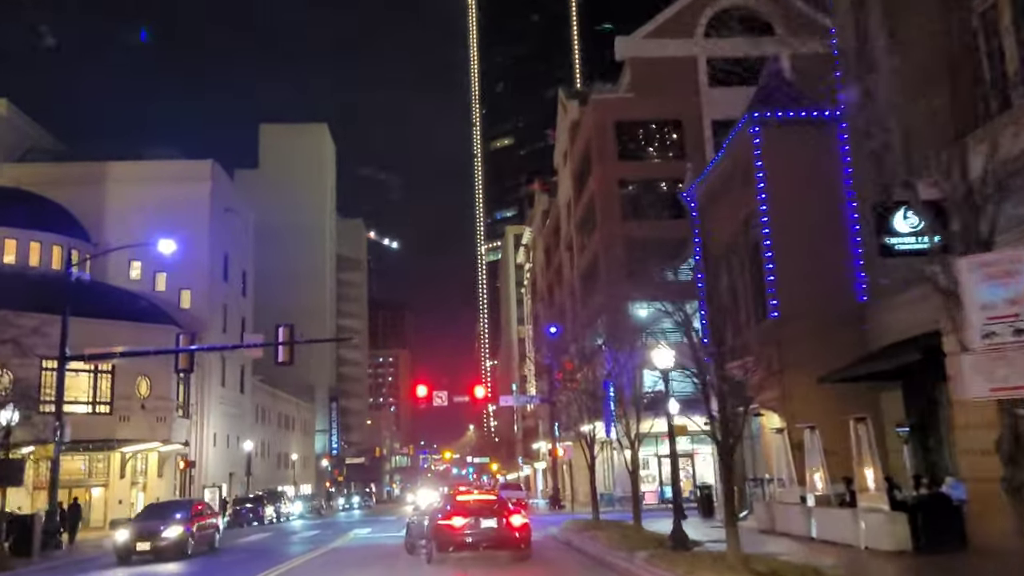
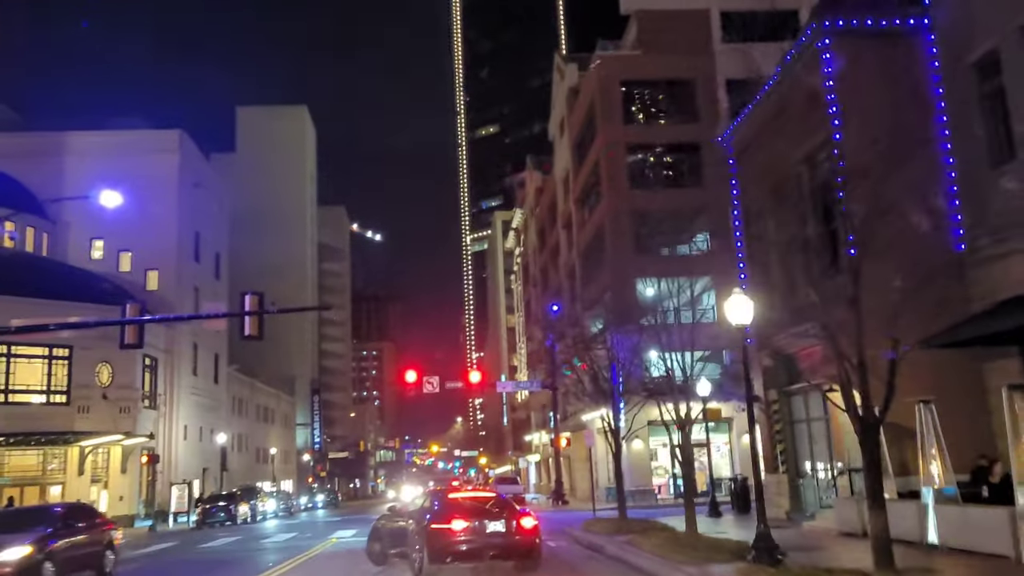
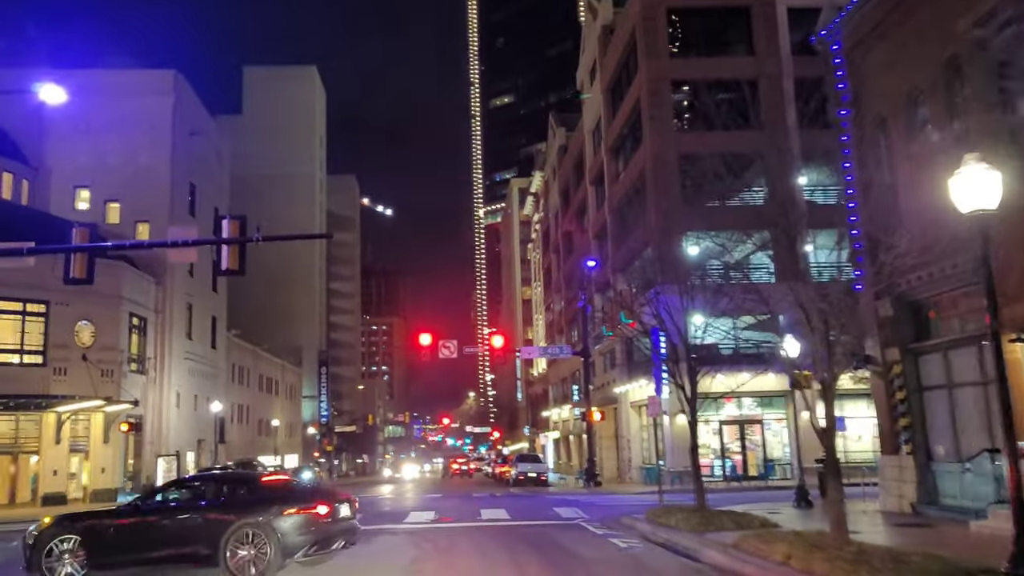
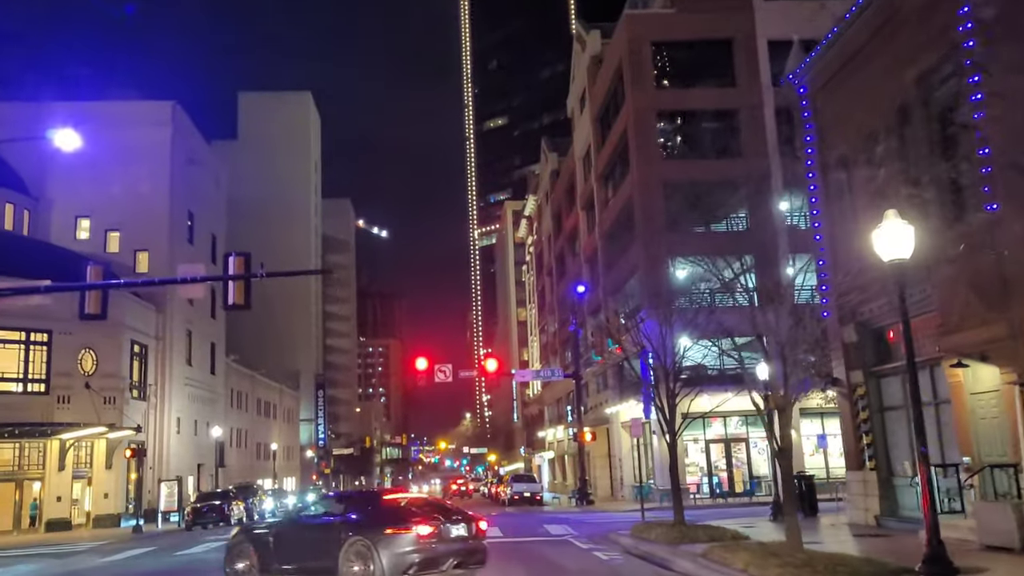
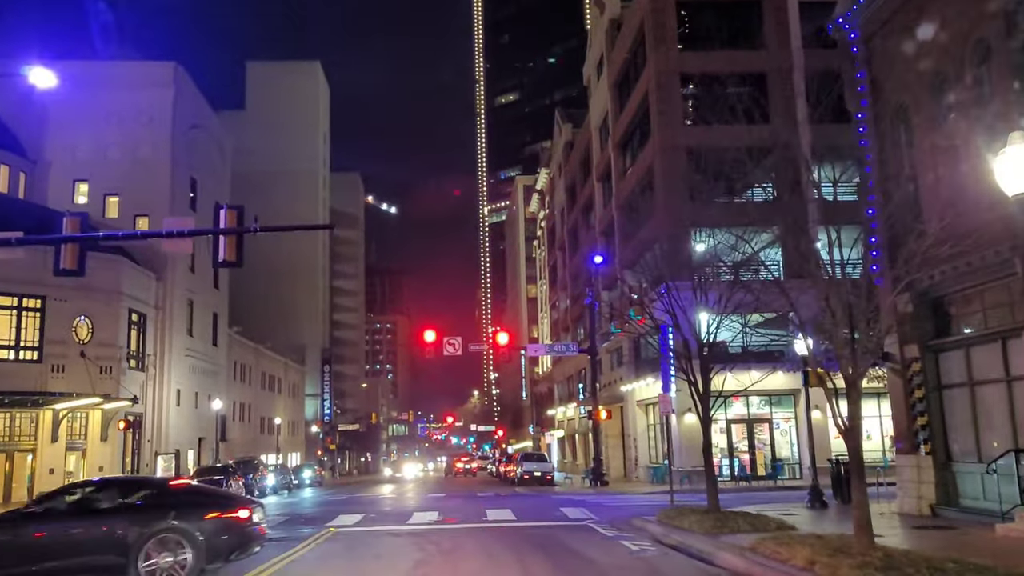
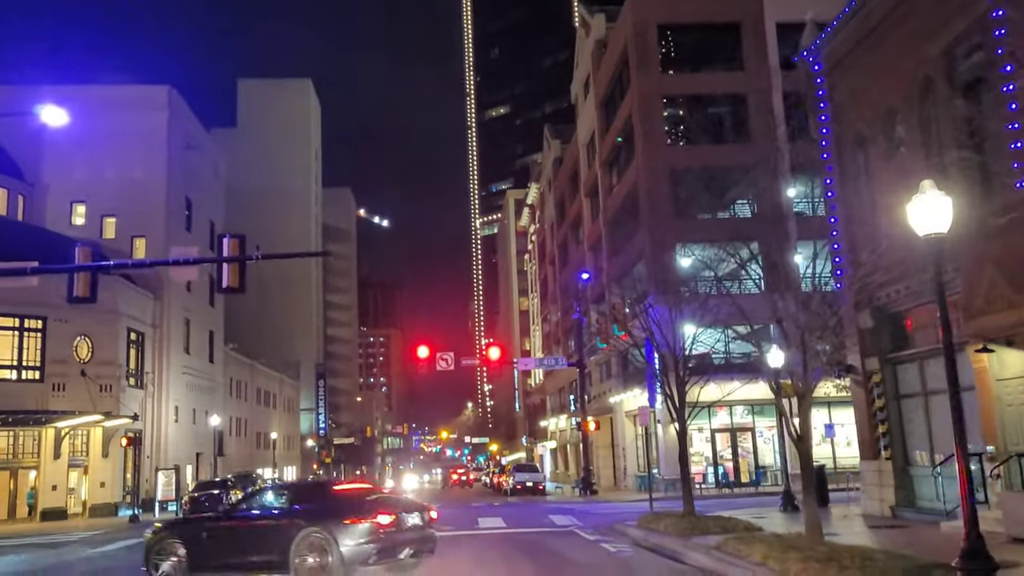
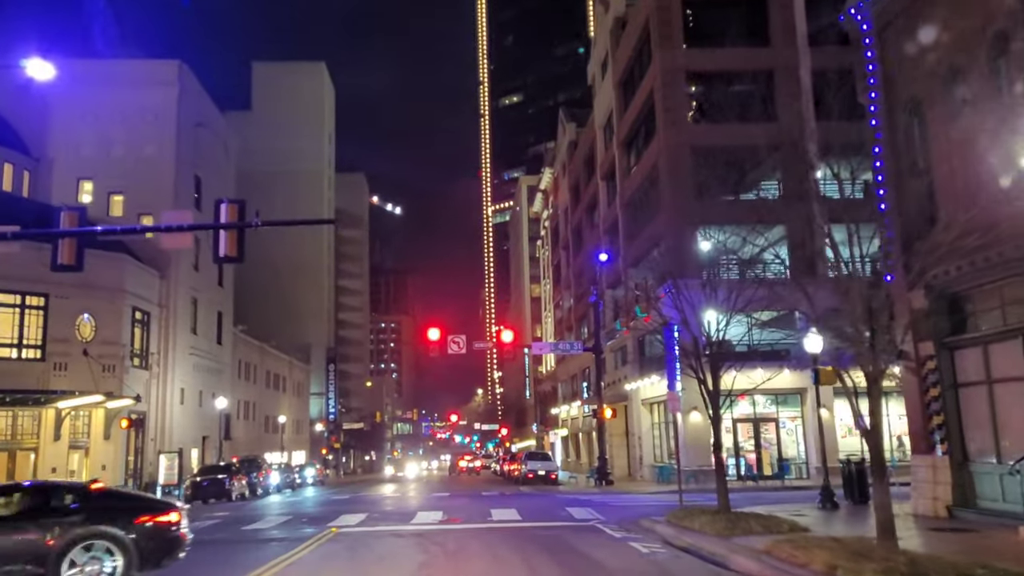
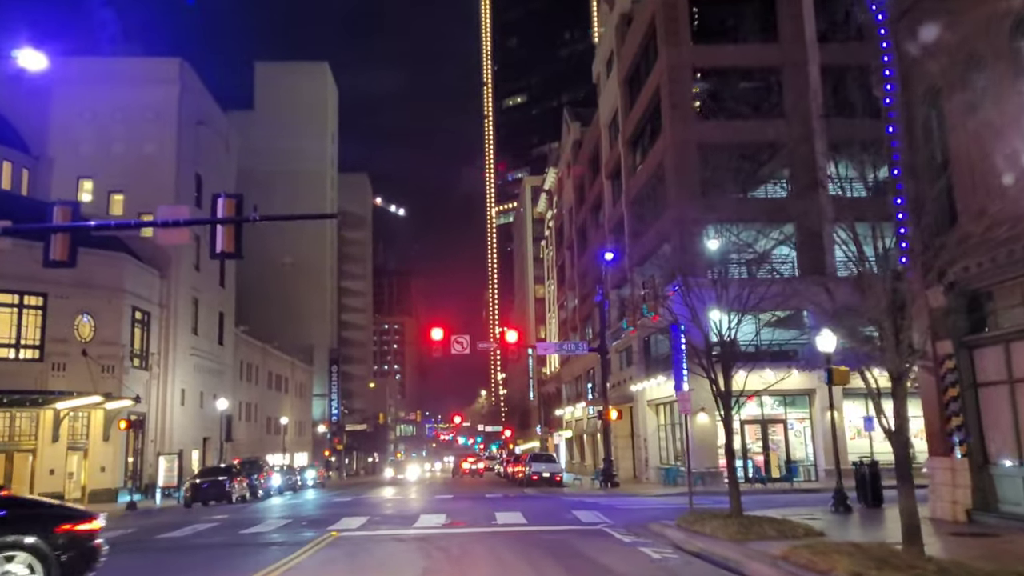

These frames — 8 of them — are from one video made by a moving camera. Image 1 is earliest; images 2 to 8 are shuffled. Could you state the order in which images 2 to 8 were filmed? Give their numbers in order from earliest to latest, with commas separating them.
2, 4, 6, 3, 5, 7, 8
